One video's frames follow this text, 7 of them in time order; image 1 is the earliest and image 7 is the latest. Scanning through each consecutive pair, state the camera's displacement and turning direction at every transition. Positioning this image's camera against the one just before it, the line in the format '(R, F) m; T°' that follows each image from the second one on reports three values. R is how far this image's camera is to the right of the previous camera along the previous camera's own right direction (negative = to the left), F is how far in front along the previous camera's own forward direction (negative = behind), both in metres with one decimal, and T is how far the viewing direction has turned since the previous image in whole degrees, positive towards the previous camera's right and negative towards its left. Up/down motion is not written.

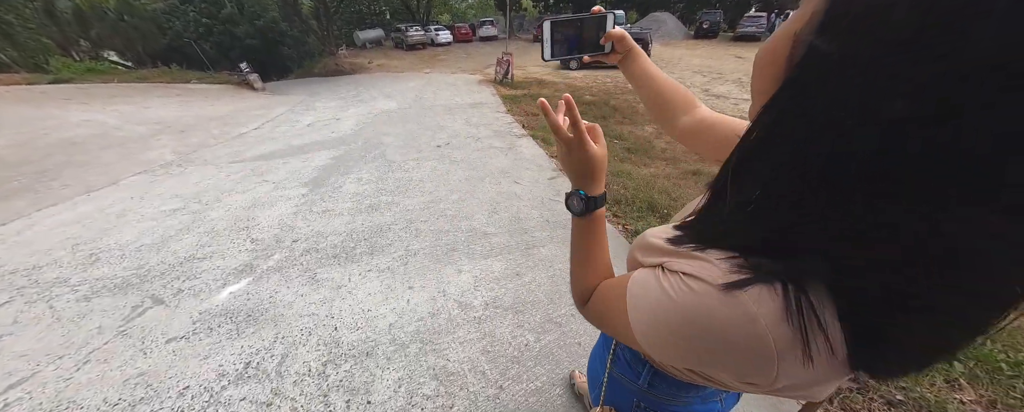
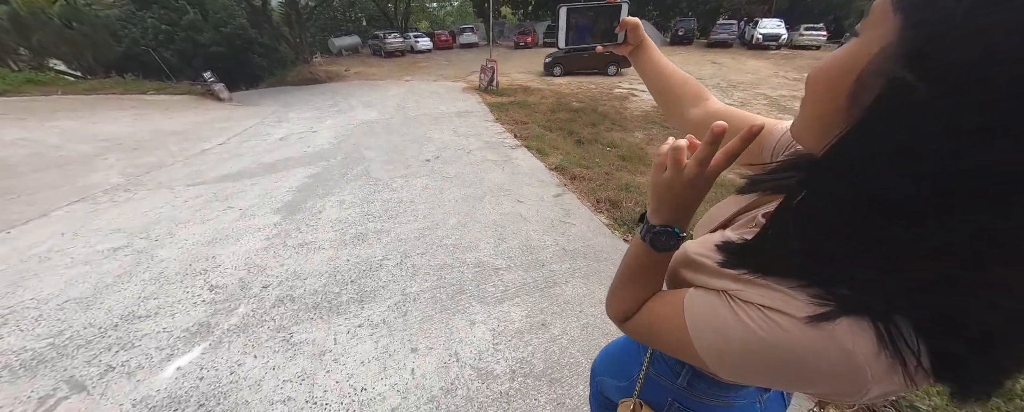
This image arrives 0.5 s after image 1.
(-0.2, +0.3) m; +3°
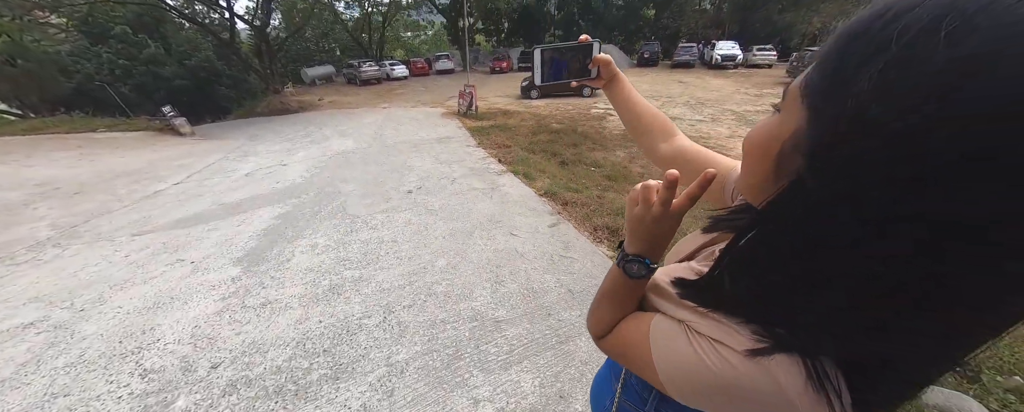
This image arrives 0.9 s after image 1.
(-0.1, +0.2) m; +3°
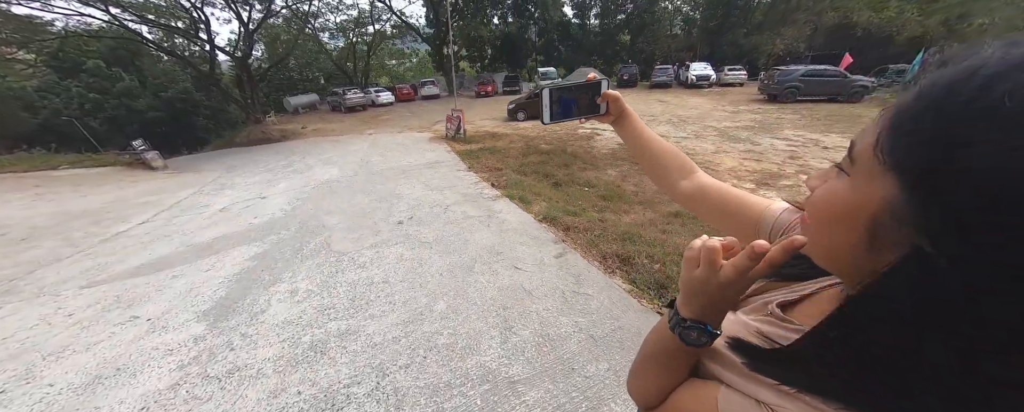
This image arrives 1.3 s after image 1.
(-0.1, +0.2) m; +2°
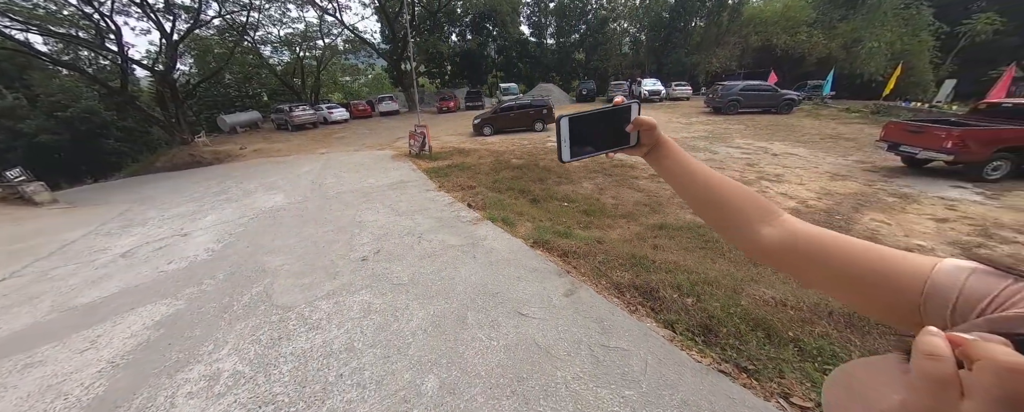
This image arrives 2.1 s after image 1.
(-0.3, +0.5) m; +7°
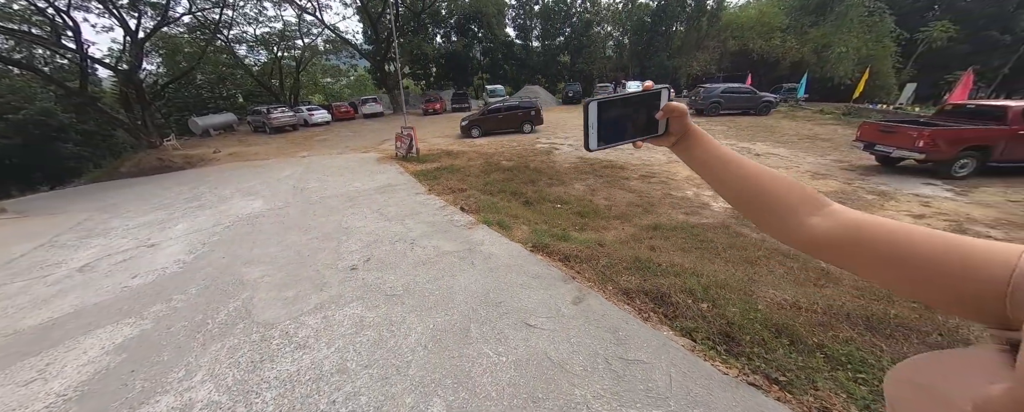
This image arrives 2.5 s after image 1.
(-0.1, +0.1) m; +3°
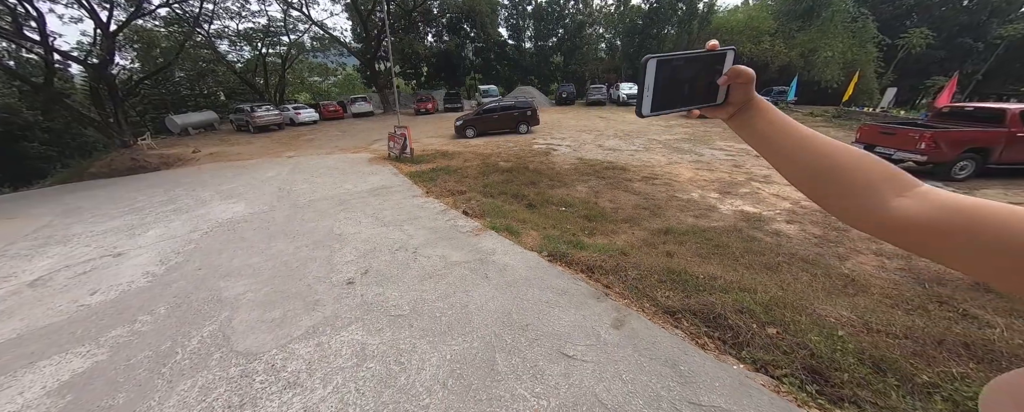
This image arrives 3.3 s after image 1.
(-0.3, +0.3) m; +2°
